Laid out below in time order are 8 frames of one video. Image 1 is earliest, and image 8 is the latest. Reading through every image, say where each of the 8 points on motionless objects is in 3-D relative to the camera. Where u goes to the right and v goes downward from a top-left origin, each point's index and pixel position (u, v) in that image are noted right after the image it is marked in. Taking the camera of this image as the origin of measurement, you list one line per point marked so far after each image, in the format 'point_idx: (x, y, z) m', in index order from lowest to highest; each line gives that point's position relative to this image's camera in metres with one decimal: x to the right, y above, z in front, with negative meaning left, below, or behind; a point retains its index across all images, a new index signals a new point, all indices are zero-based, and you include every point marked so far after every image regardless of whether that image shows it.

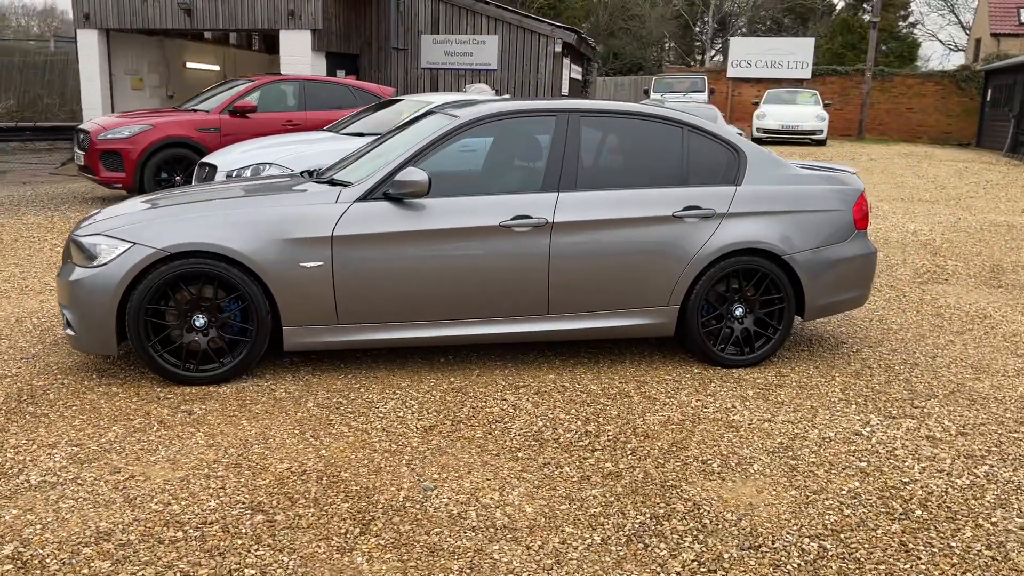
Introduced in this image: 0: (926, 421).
0: (+1.9, -0.6, +4.0) m
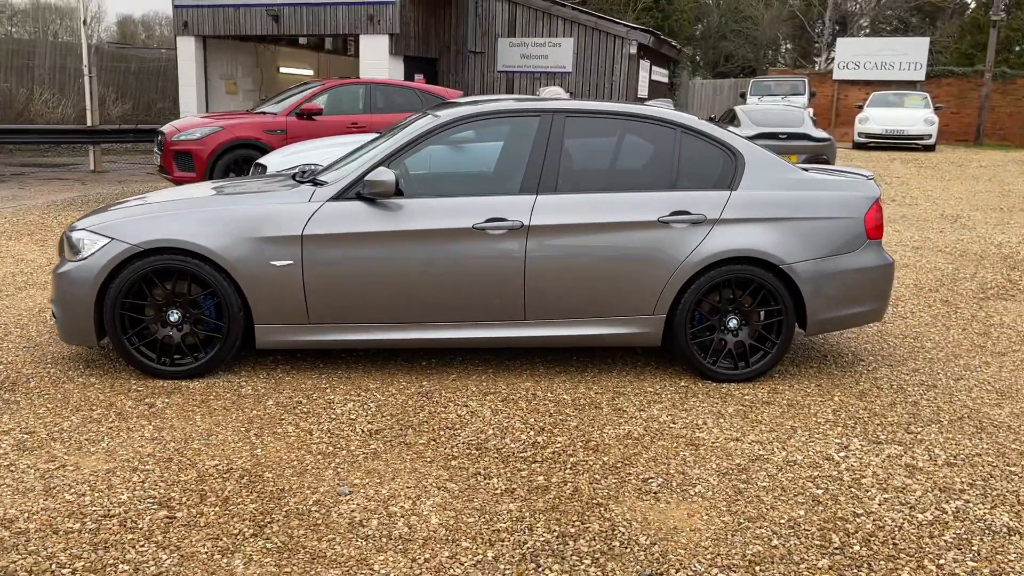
0: (+1.6, -0.7, +3.6) m
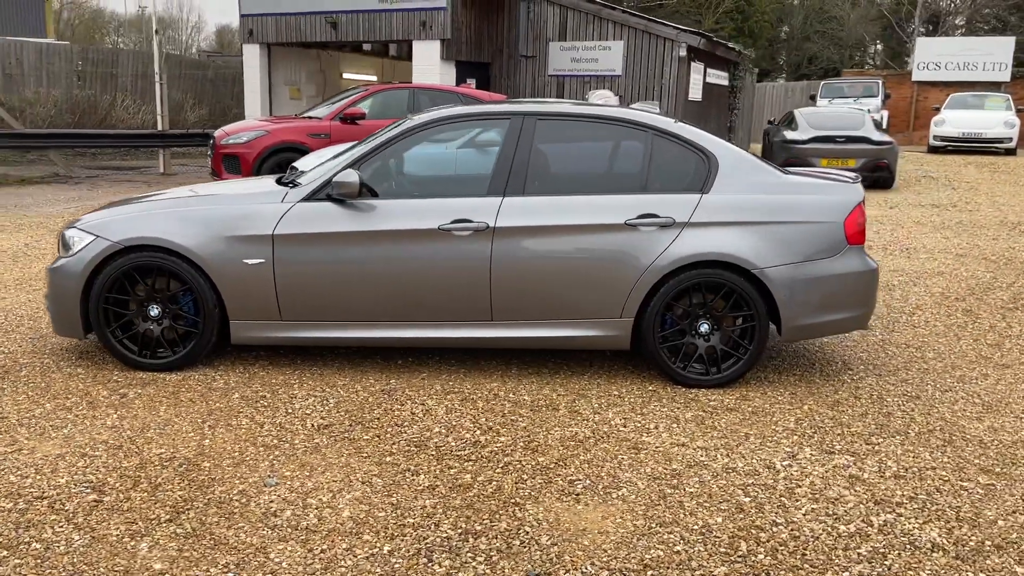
0: (+1.4, -0.7, +3.5) m
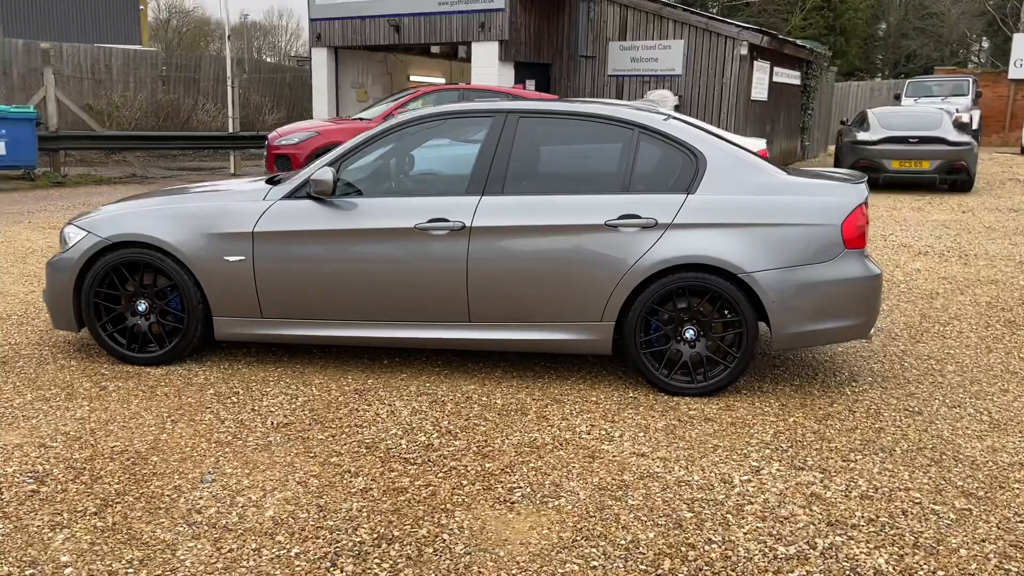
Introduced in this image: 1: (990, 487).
0: (+1.2, -0.7, +3.3) m
1: (+1.8, -0.7, +3.3) m
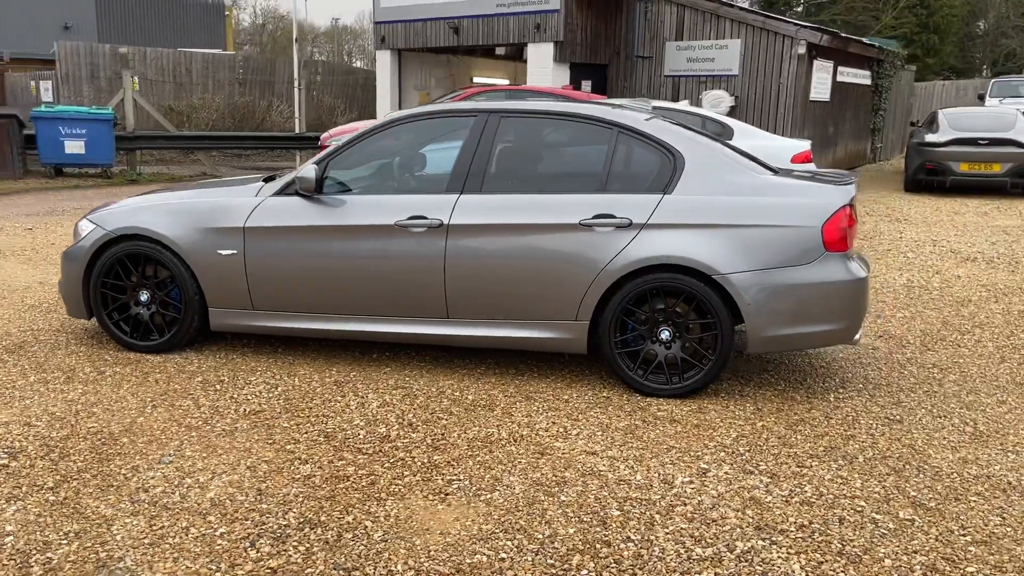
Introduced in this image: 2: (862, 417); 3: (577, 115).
0: (+1.0, -0.7, +3.3) m
1: (+1.6, -0.8, +3.2) m
2: (+1.6, -0.6, +4.0) m
3: (+0.3, +0.9, +4.4) m
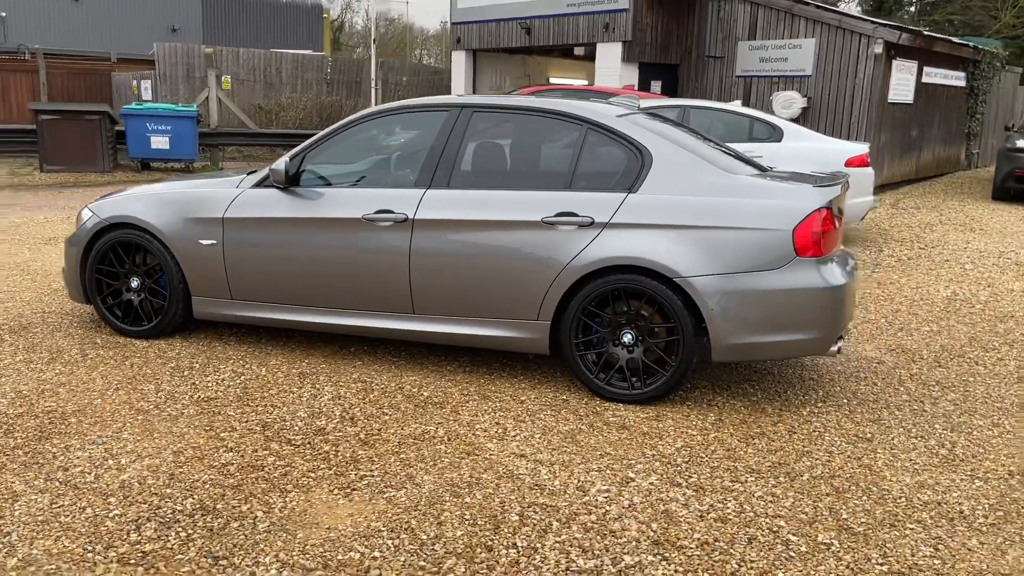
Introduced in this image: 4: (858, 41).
0: (+0.7, -0.7, +3.1) m
1: (+1.2, -0.8, +2.9) m
2: (+1.4, -0.6, +3.8) m
3: (+0.2, +0.9, +4.3) m
4: (+5.1, +3.6, +12.9) m
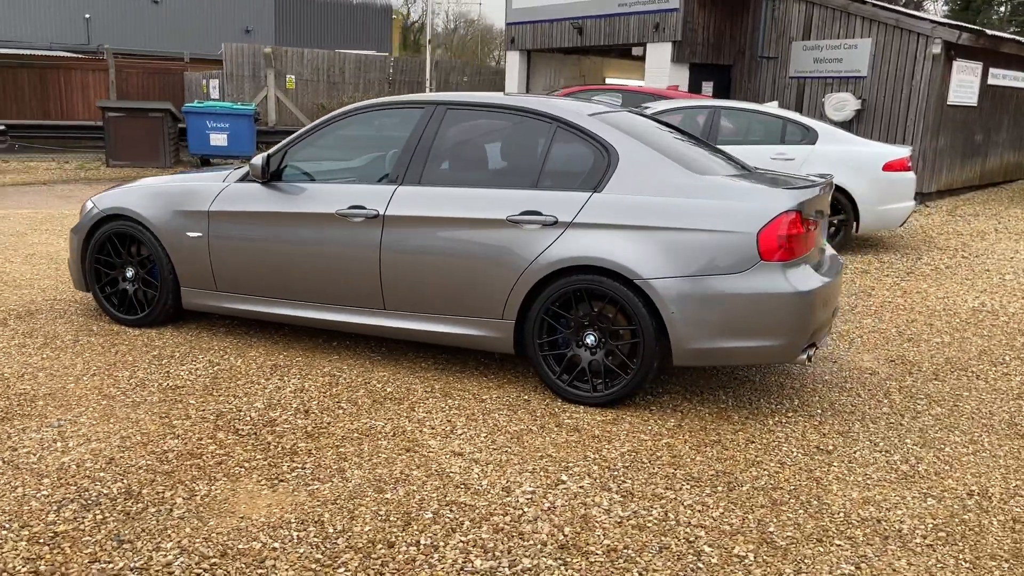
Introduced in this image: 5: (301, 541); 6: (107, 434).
0: (+0.4, -0.7, +3.0) m
1: (+0.9, -0.8, +2.8) m
2: (+1.2, -0.6, +3.6) m
3: (+0.1, +0.9, +4.3) m
4: (+5.7, +3.5, +12.4) m
5: (-0.6, -0.8, +2.7) m
6: (-1.6, -0.6, +3.5) m
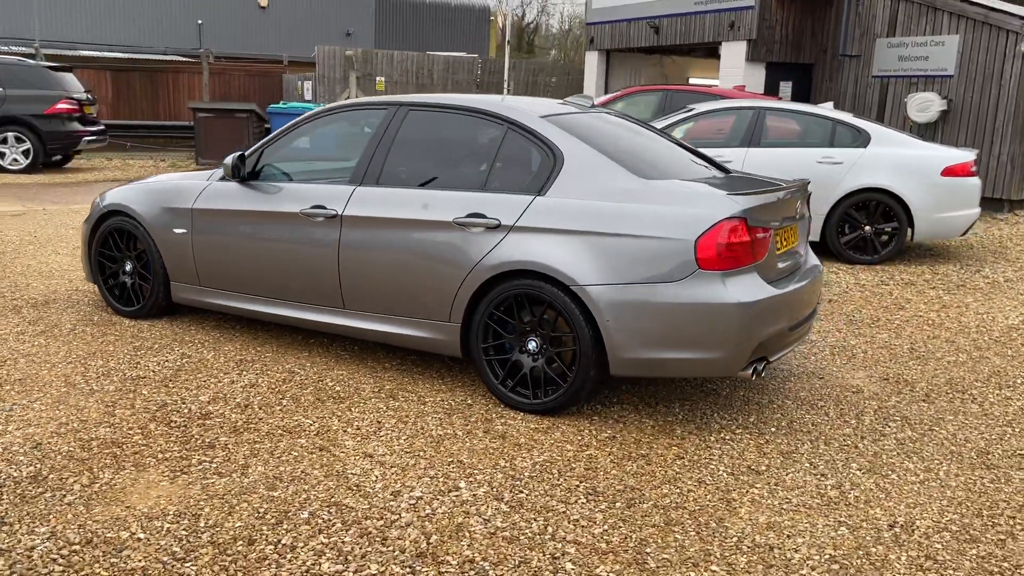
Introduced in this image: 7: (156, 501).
0: (0.0, -0.8, +2.9) m
1: (+0.5, -0.8, +2.7) m
2: (+0.8, -0.7, +3.5) m
3: (-0.1, +0.9, +4.2) m
4: (+6.5, +3.3, +11.6) m
5: (-1.1, -0.8, +2.8) m
6: (-1.9, -0.5, +3.6) m
7: (-1.2, -0.7, +3.0) m
